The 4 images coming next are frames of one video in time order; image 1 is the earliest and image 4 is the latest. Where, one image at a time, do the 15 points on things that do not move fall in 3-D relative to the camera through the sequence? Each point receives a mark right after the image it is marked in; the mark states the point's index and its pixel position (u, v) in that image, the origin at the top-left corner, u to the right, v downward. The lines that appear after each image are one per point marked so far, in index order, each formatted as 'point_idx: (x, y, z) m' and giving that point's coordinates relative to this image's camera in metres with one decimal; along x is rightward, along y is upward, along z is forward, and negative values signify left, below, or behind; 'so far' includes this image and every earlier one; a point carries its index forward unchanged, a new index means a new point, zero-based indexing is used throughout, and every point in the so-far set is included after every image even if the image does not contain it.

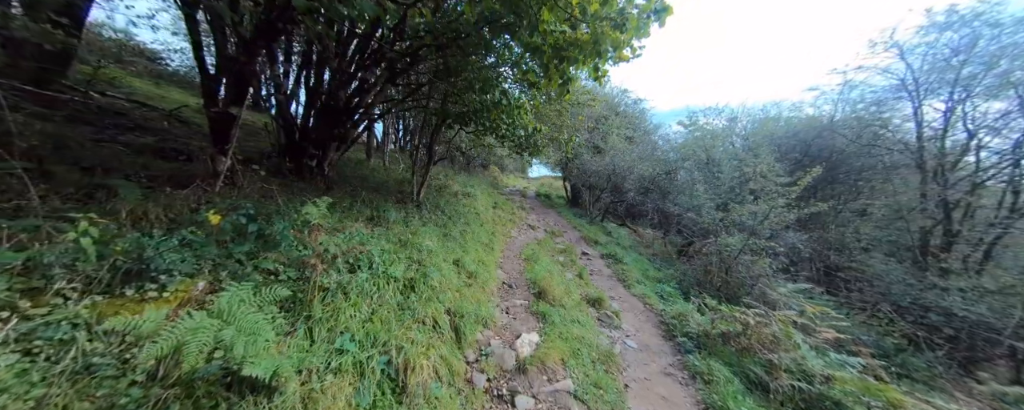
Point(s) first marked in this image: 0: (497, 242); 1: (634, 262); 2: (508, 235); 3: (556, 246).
0: (-0.5, -1.0, +8.1) m
1: (+4.2, -2.0, +10.3) m
2: (-0.3, -1.1, +10.0) m
3: (+1.6, -1.5, +11.0) m
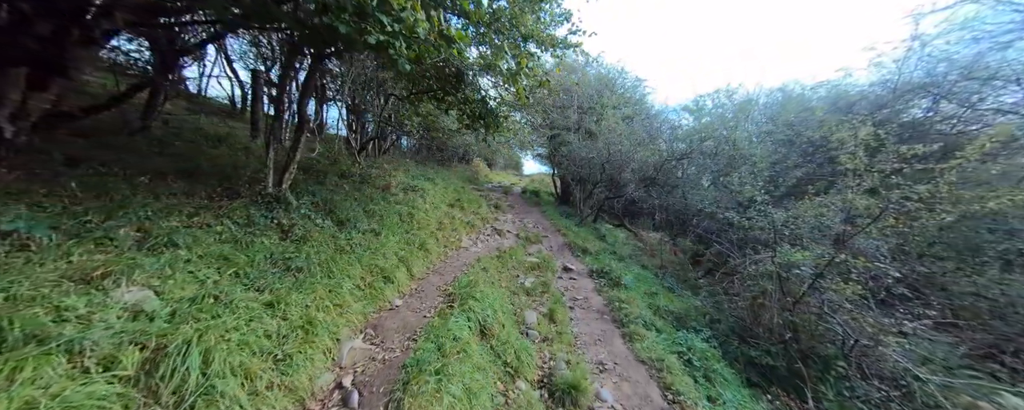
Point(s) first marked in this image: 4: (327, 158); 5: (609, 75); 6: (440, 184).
0: (-1.6, -1.0, +5.0) m
1: (+3.0, -1.9, +7.2) m
2: (-1.5, -1.0, +6.8) m
3: (+0.4, -1.4, +7.9) m
4: (-5.2, +1.3, +8.6) m
5: (+4.8, +6.4, +14.9) m
6: (-3.0, +0.9, +12.8) m
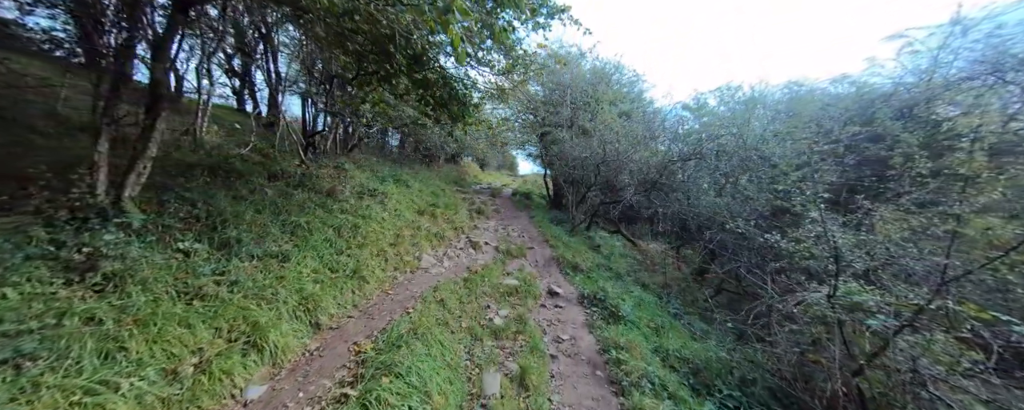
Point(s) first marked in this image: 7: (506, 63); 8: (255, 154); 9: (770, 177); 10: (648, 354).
0: (-2.2, -1.2, +3.5) m
1: (+2.4, -2.1, +5.8) m
2: (-2.1, -1.2, +5.3) m
3: (-0.2, -1.6, +6.4) m
4: (-5.8, +1.2, +7.0) m
5: (+4.1, +6.2, +13.5) m
6: (-3.7, +0.7, +11.2) m
7: (-0.1, +2.8, +5.8) m
8: (-6.0, +1.2, +7.0) m
9: (+6.3, +0.7, +7.3) m
10: (+2.0, -2.2, +4.4) m
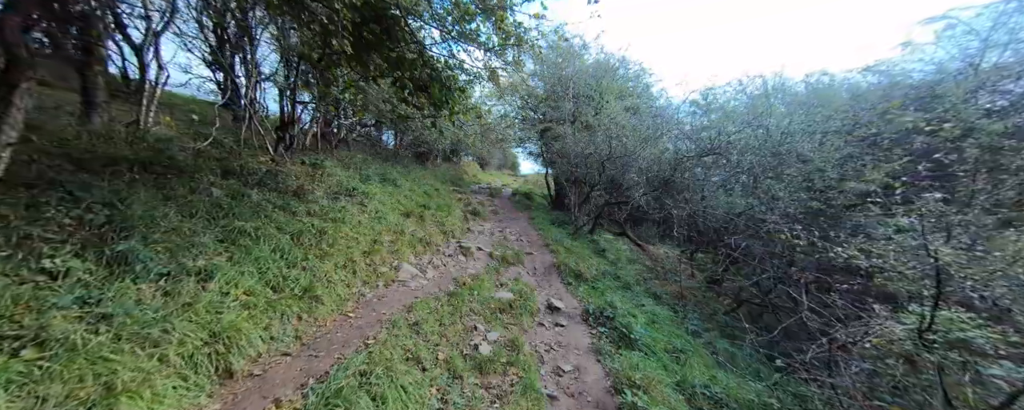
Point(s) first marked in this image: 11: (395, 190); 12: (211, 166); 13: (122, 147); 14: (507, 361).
0: (-2.3, -1.2, +2.6) m
1: (+2.3, -2.2, +4.9) m
2: (-2.2, -1.2, +4.5) m
3: (-0.3, -1.7, +5.5) m
4: (-5.9, +1.1, +6.2) m
5: (+4.1, +6.1, +12.6) m
6: (-3.8, +0.7, +10.4) m
7: (-0.3, +2.7, +4.9) m
8: (-6.1, +1.2, +6.1) m
9: (+6.2, +0.7, +6.4) m
10: (+1.9, -2.2, +3.5) m
11: (-3.6, +0.5, +9.3) m
12: (-5.4, +0.7, +5.3) m
13: (-6.1, +0.9, +4.7) m
14: (-0.1, -2.0, +3.8) m
